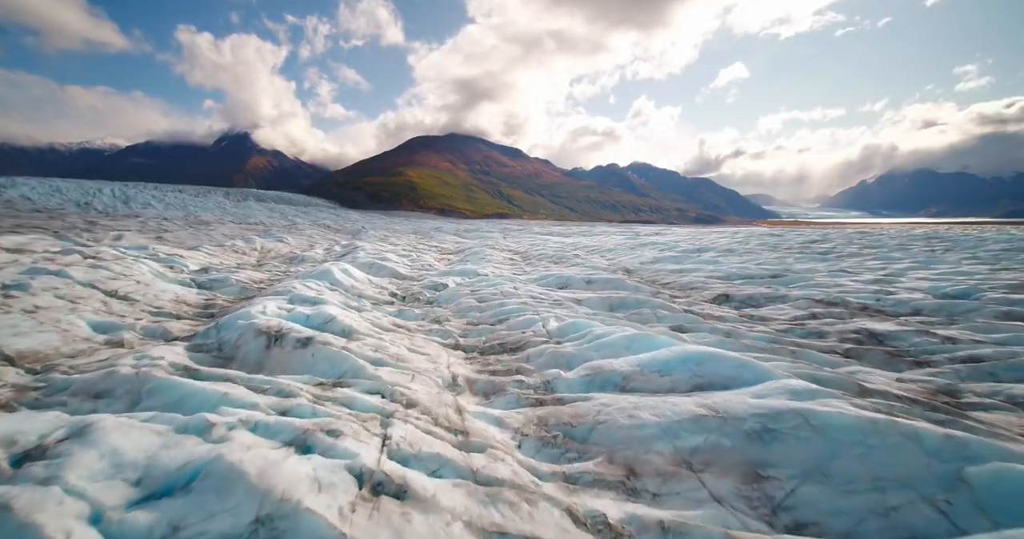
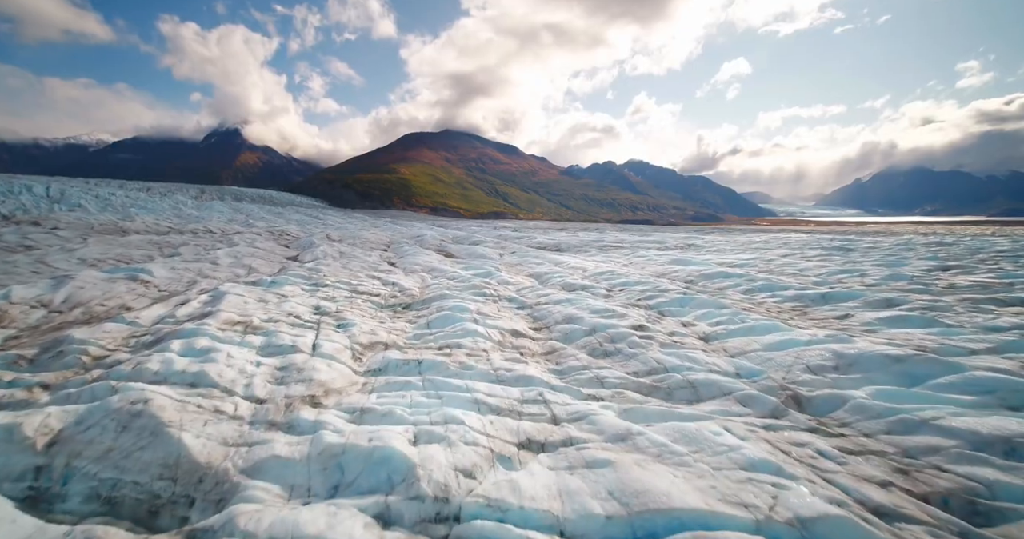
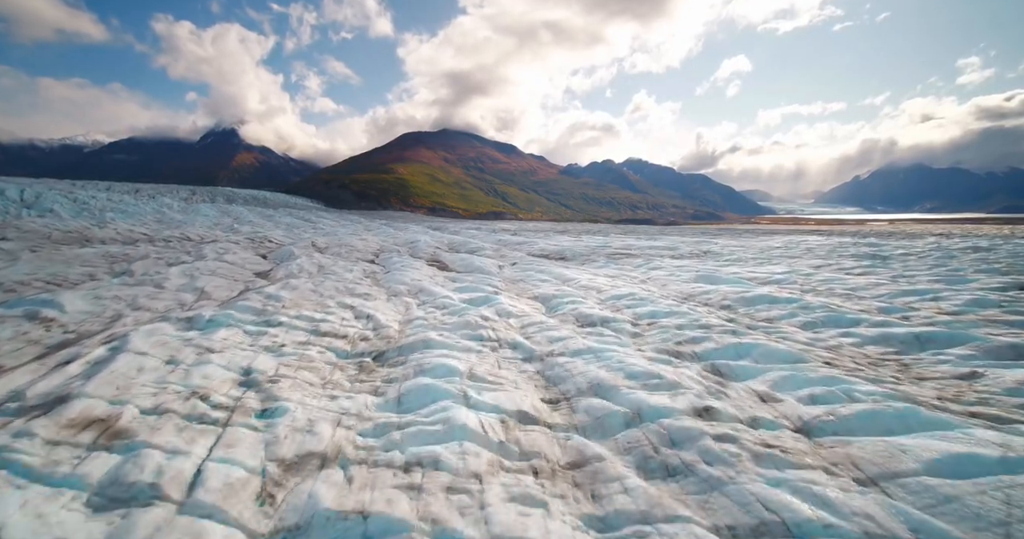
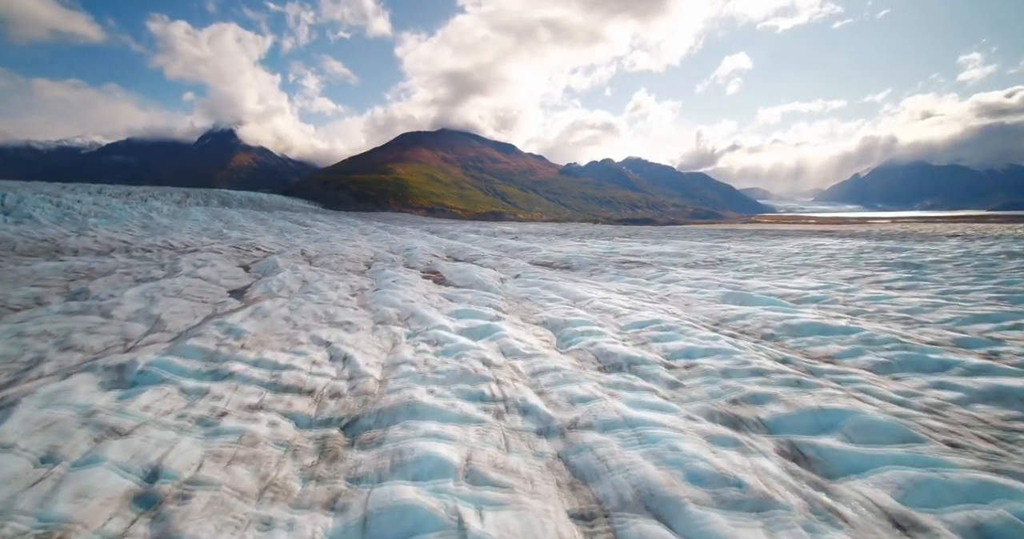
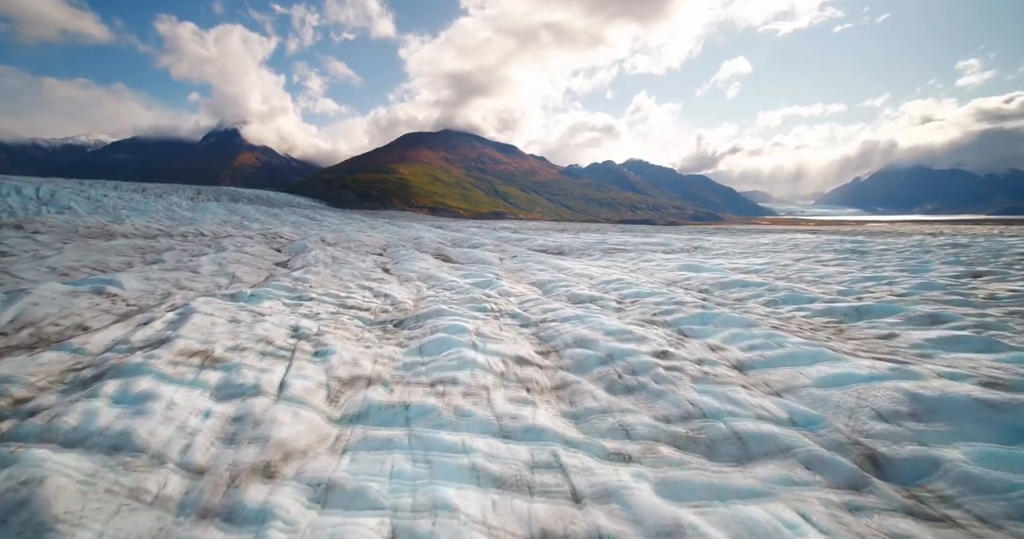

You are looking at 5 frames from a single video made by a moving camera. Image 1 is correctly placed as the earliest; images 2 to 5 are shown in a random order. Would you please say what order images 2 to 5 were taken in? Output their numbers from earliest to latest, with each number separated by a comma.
2, 5, 3, 4
